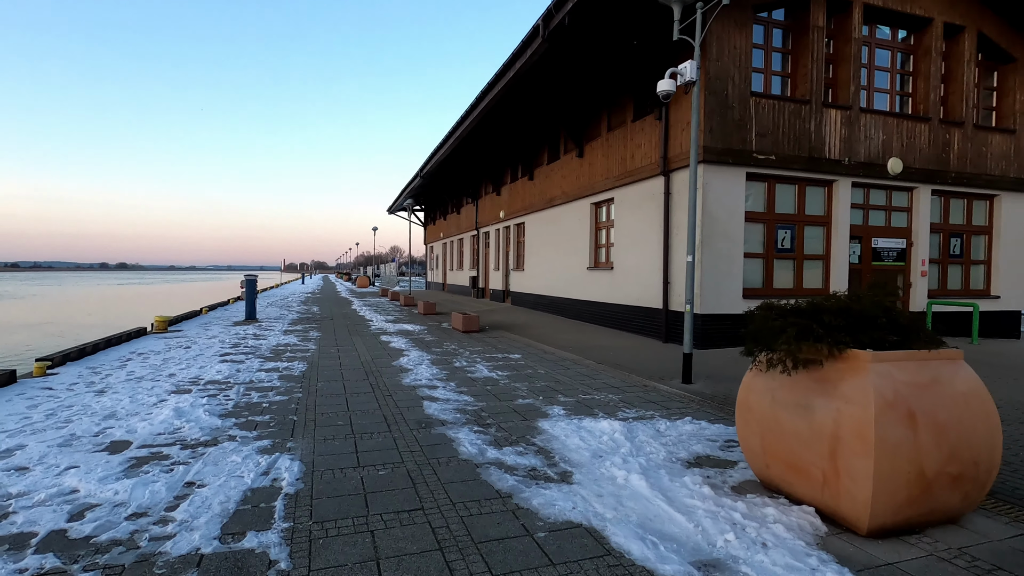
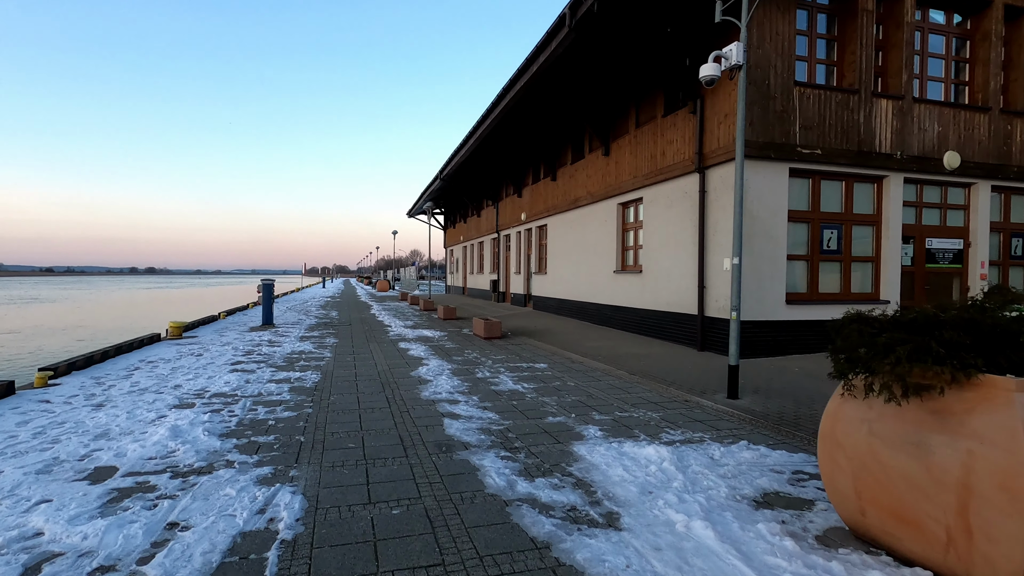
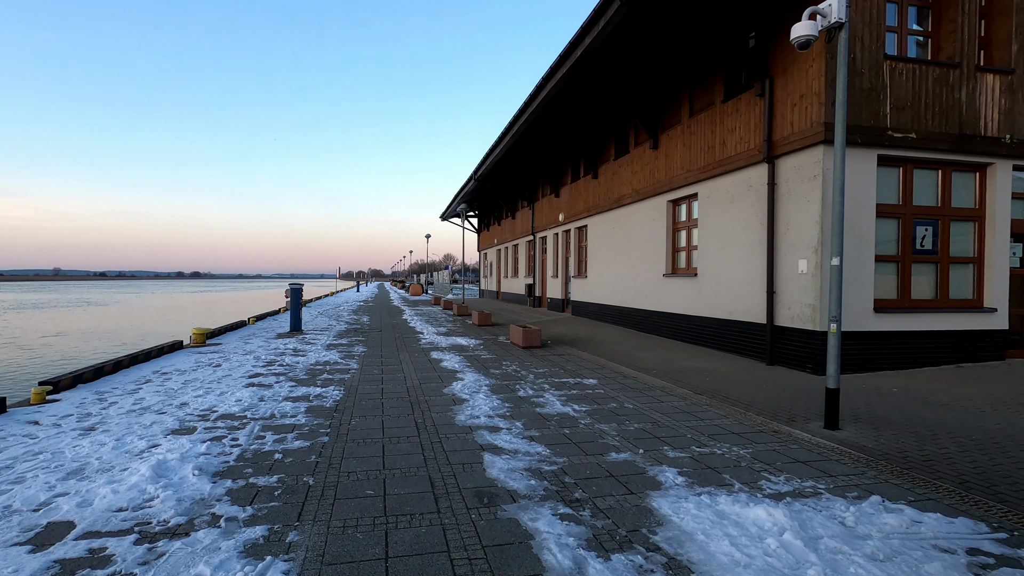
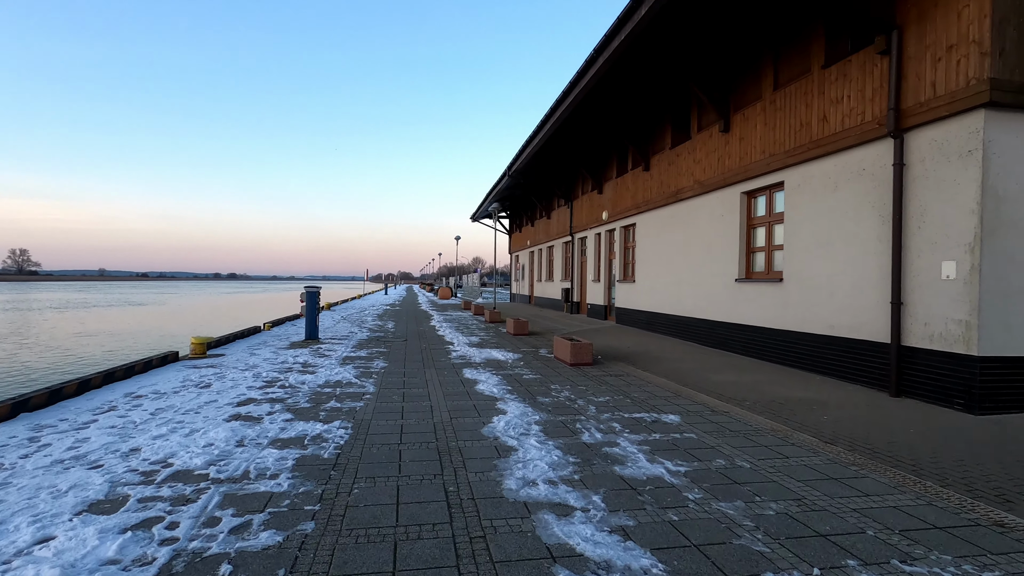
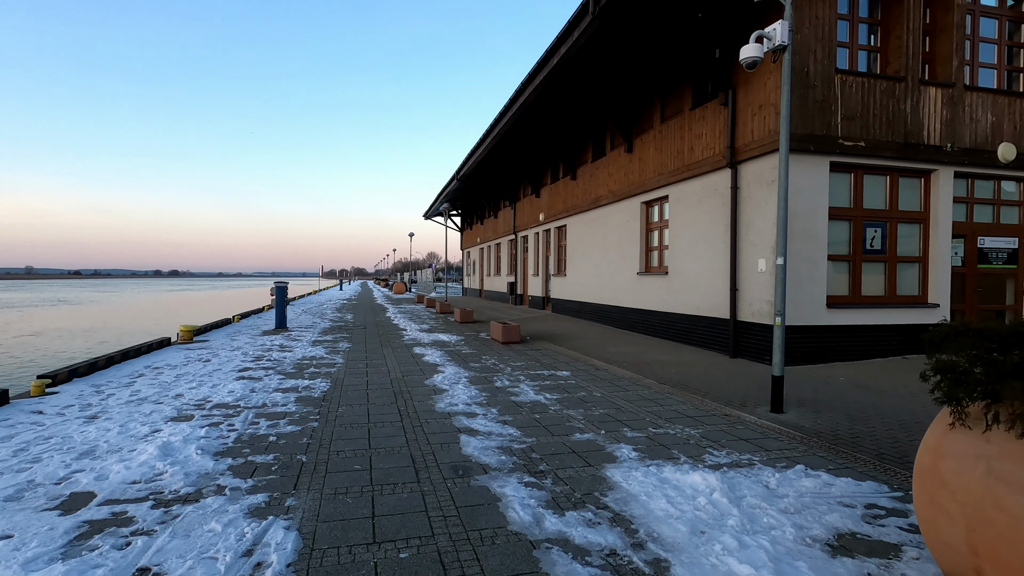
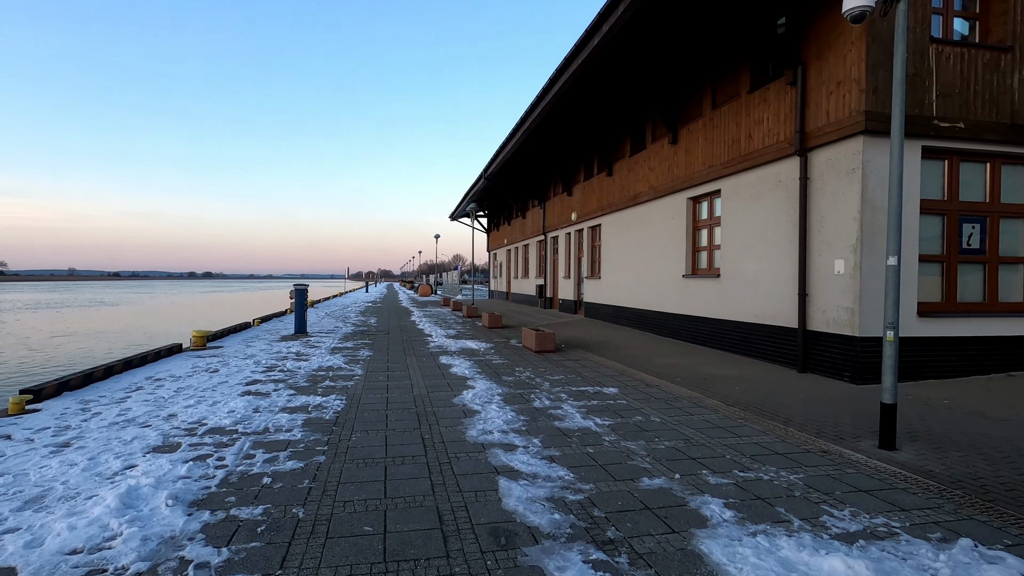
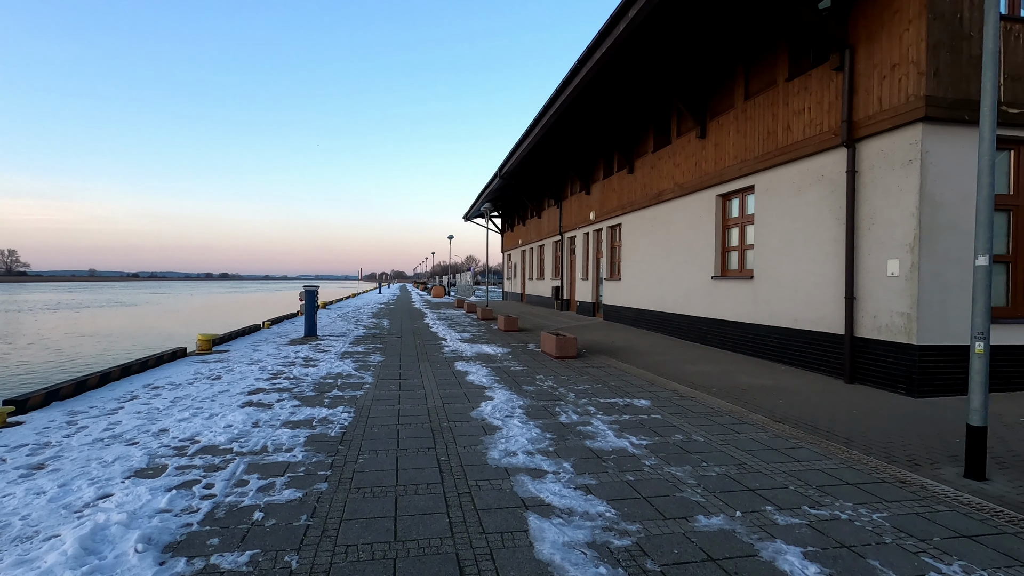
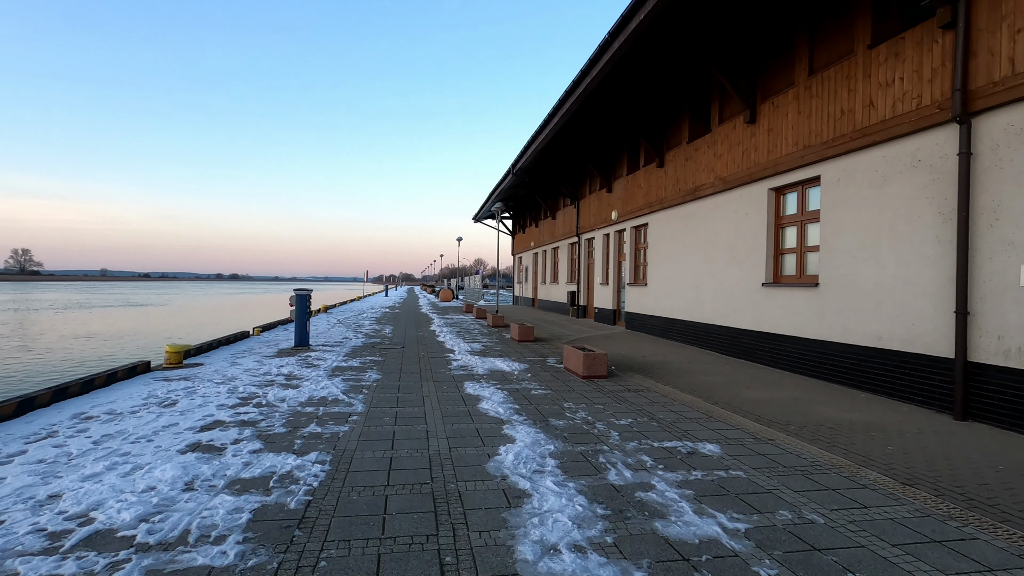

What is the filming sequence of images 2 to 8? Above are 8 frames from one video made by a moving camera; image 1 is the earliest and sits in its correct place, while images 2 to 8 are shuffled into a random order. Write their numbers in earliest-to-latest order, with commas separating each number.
2, 5, 3, 6, 7, 4, 8
